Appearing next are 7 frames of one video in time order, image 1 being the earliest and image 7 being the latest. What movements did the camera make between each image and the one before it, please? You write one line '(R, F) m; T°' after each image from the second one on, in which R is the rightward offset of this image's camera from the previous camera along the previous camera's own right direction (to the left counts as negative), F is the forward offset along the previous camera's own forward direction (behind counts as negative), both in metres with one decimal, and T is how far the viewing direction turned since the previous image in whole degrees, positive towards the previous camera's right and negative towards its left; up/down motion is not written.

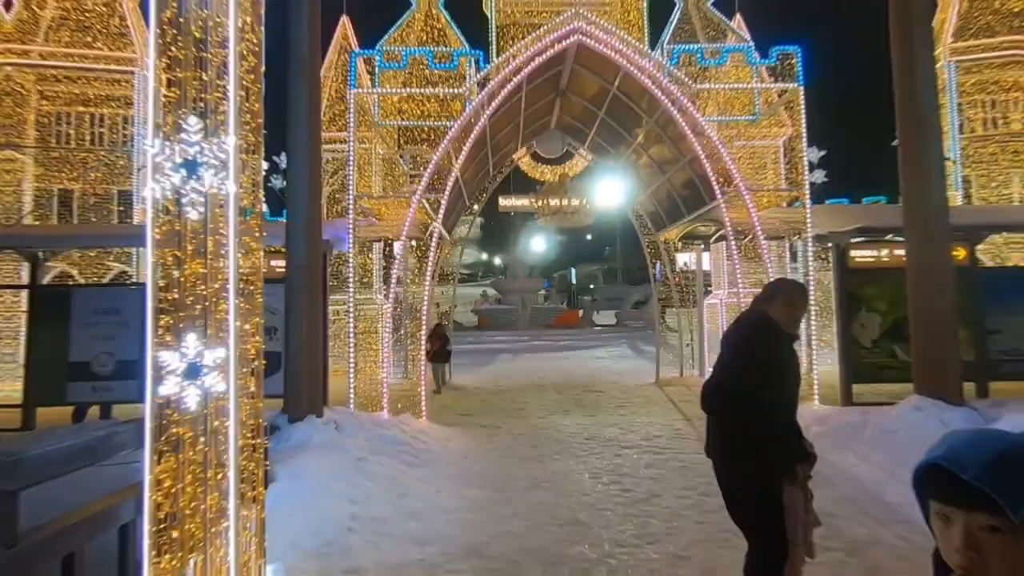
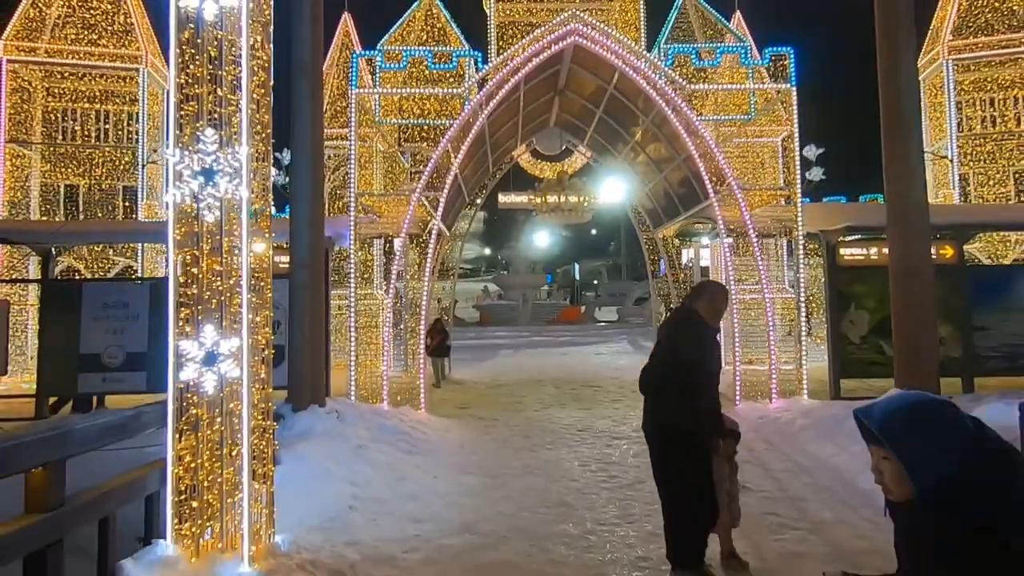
(+0.1, -0.2) m; 0°
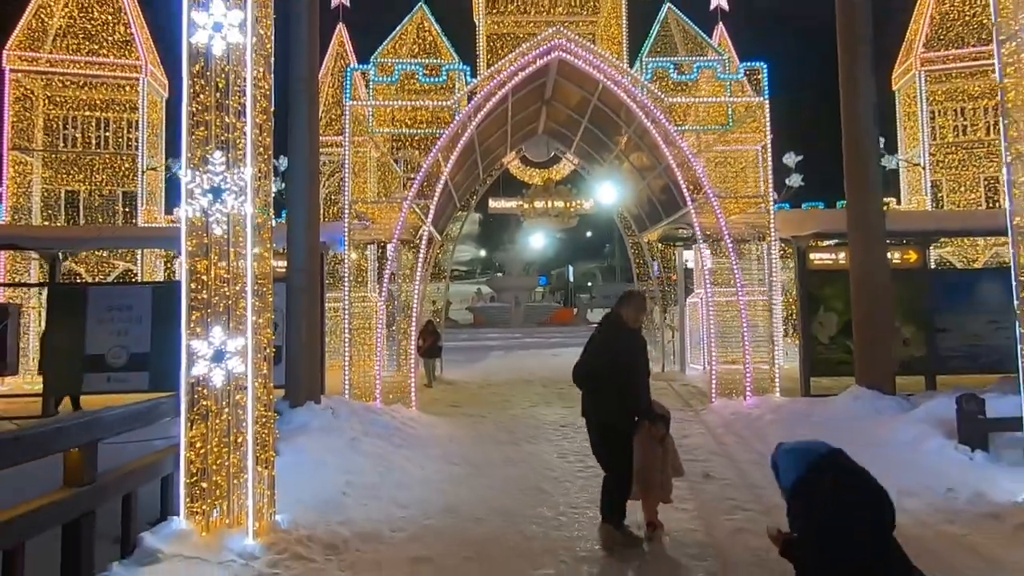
(+0.1, -0.5) m; 0°
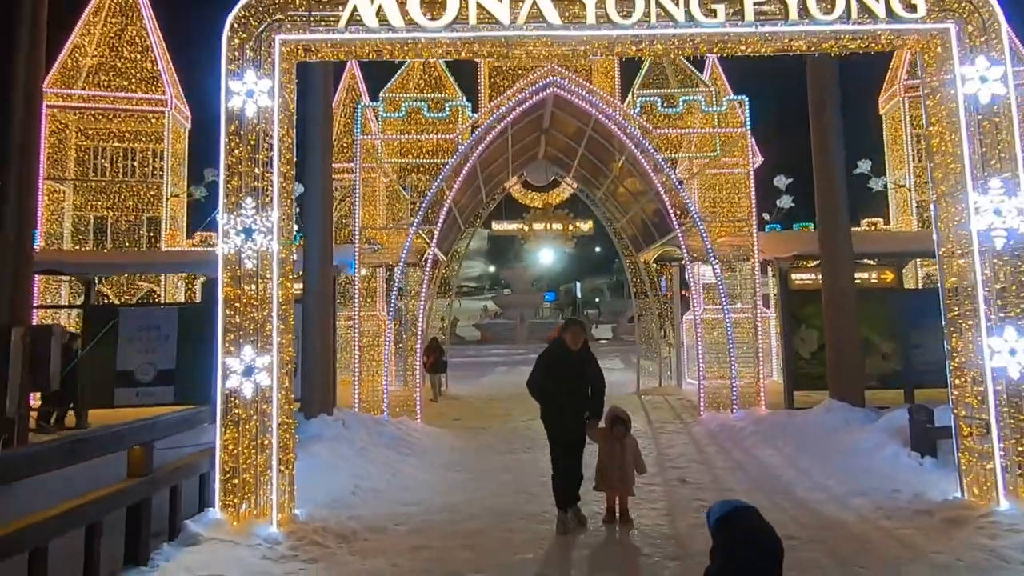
(+0.2, -0.7) m; -1°
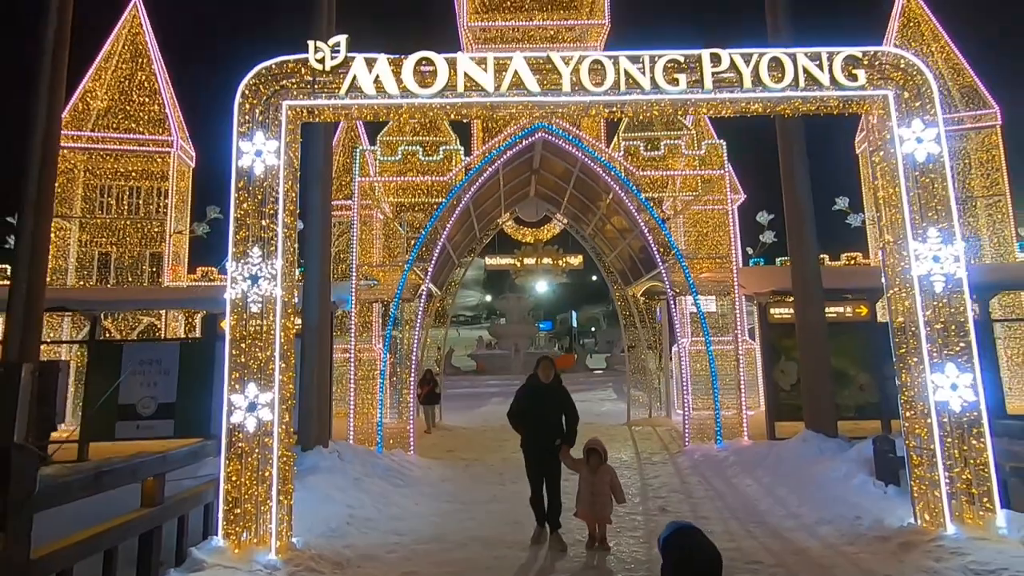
(+0.1, -0.4) m; 0°
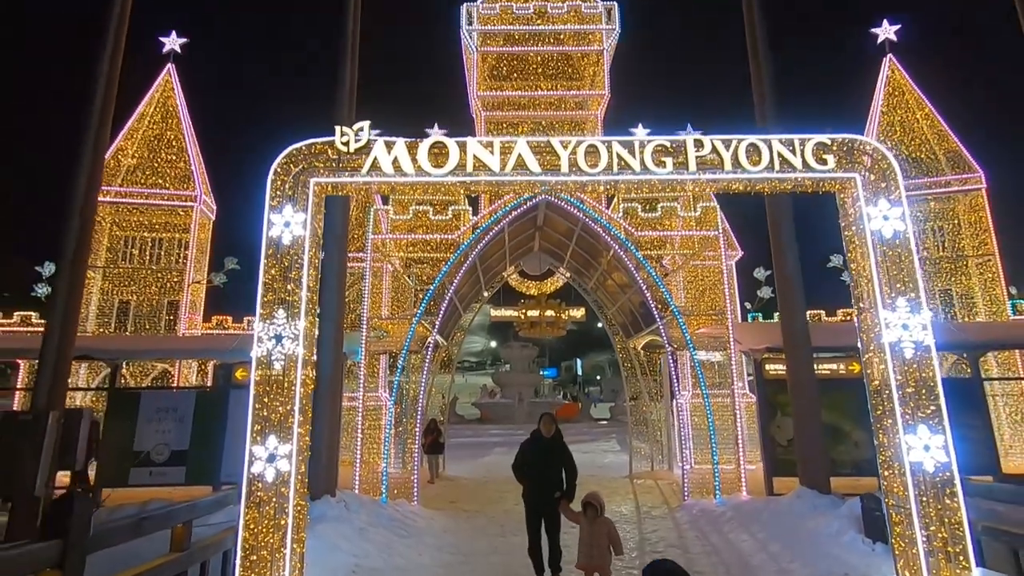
(0.0, -0.5) m; -1°
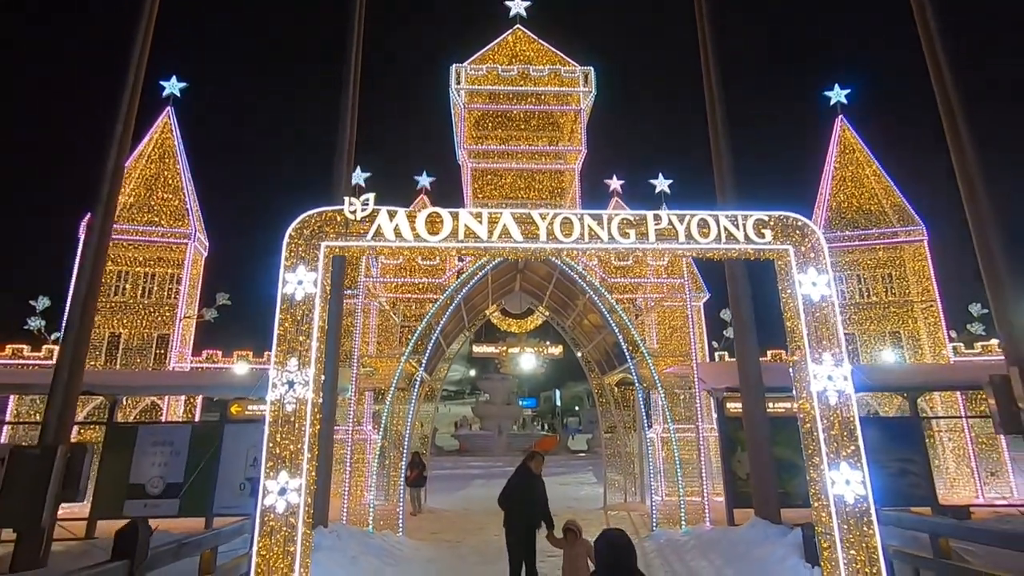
(-0.1, -0.9) m; +2°
